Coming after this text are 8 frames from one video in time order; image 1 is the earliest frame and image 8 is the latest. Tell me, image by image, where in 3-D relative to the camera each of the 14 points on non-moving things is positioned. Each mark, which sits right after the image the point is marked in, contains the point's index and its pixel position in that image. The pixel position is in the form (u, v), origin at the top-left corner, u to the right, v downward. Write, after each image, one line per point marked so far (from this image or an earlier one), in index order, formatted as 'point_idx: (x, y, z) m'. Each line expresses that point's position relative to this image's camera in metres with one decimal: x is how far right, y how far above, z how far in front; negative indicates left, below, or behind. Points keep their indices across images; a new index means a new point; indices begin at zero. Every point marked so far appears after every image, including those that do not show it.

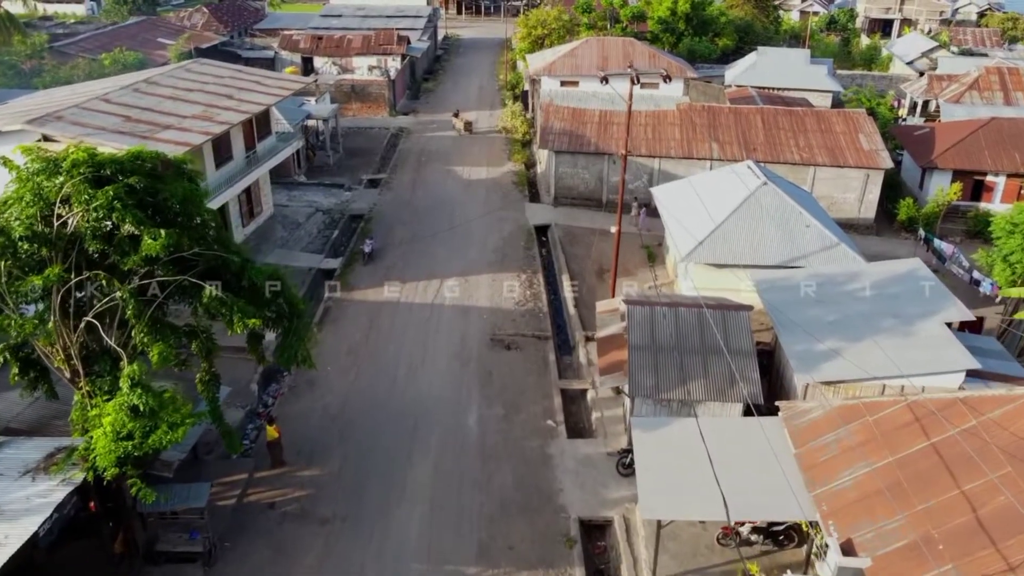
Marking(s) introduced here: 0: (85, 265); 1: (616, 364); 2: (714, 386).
0: (-5.4, +0.3, +12.3) m
1: (+1.9, -1.4, +17.7) m
2: (+3.5, -1.7, +16.7) m
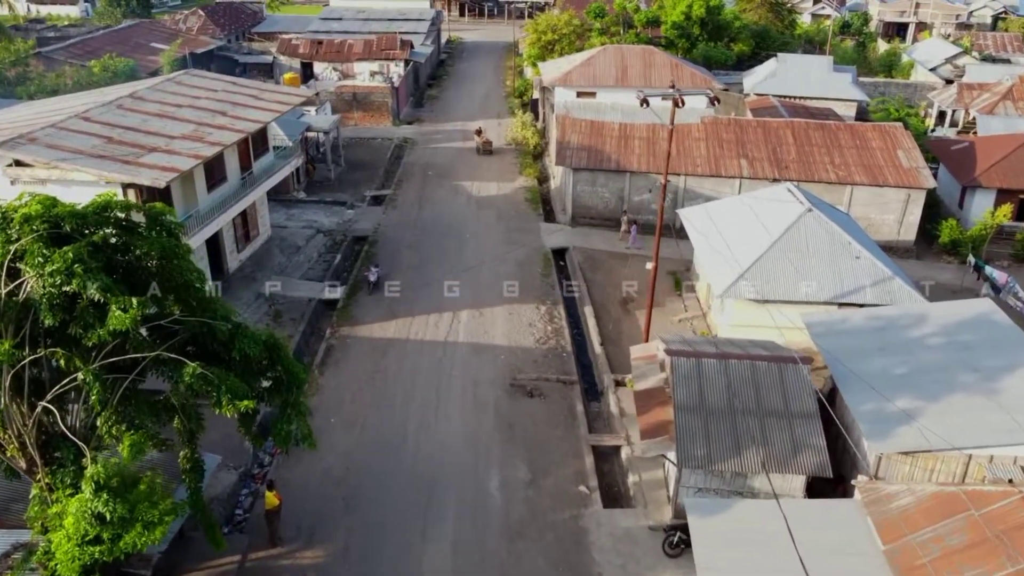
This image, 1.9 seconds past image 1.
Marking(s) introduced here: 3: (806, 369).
0: (-4.9, -0.5, +10.2) m
1: (+2.3, -2.2, +15.6) m
2: (+4.0, -2.5, +14.6) m
3: (+4.8, -1.3, +16.0) m
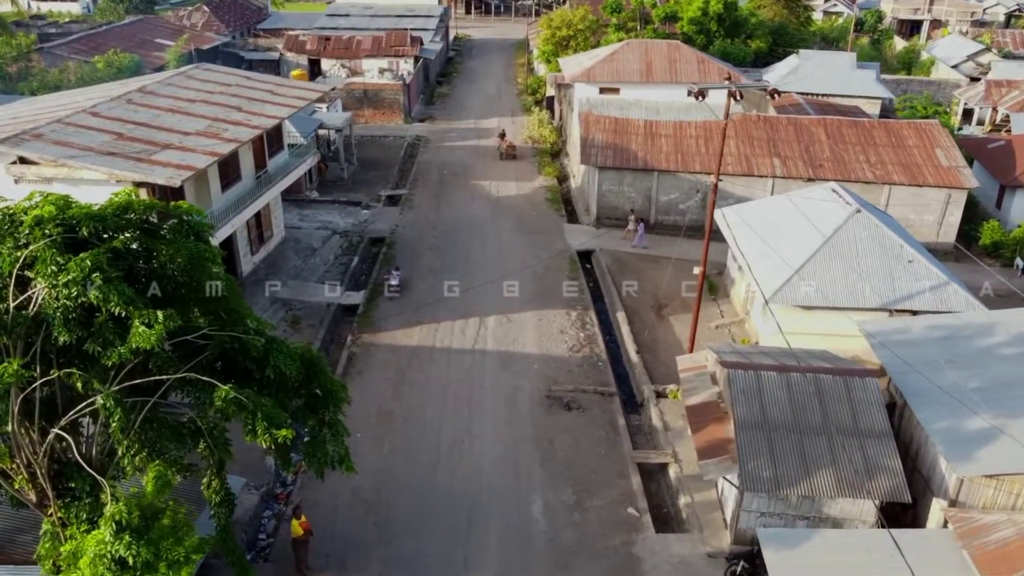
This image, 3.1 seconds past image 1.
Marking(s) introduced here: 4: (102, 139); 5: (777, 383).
0: (-4.2, -0.6, +9.0) m
1: (+3.0, -2.3, +14.4) m
2: (+4.6, -2.6, +13.4) m
3: (+5.5, -1.4, +14.8) m
4: (-7.8, +2.8, +18.4) m
5: (+4.0, -1.5, +14.8) m
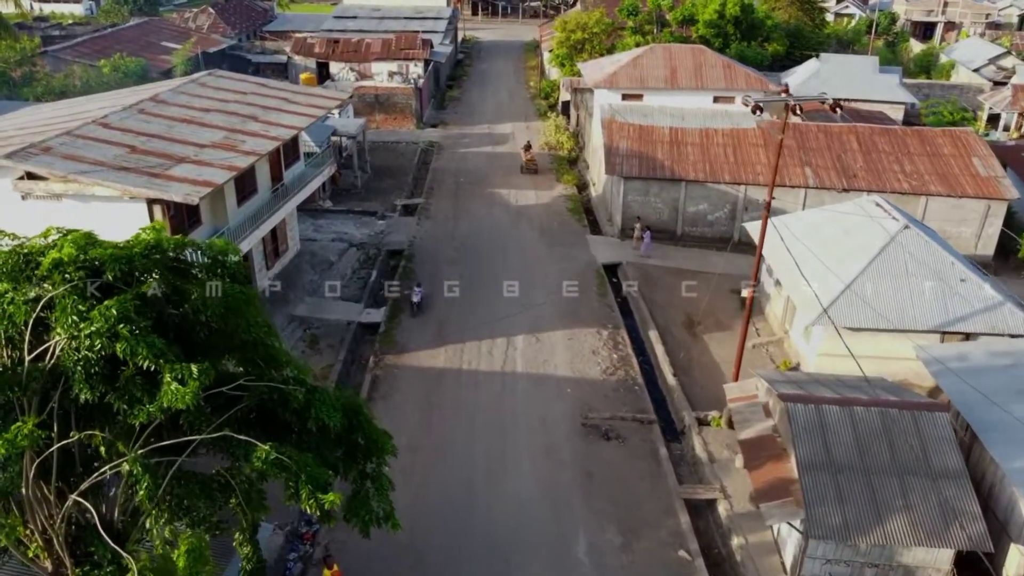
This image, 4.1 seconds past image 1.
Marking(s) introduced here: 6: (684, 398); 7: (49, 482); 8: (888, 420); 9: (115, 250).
0: (-3.6, -1.0, +8.0) m
1: (+3.7, -2.7, +13.4) m
2: (+5.3, -3.0, +12.4) m
3: (+6.2, -1.8, +13.8) m
4: (-7.1, +2.4, +17.4) m
5: (+4.7, -1.9, +13.8) m
6: (+3.4, -2.2, +18.9) m
7: (-4.0, -1.7, +8.3) m
8: (+5.4, -1.9, +13.8) m
9: (-3.3, +0.3, +8.0) m
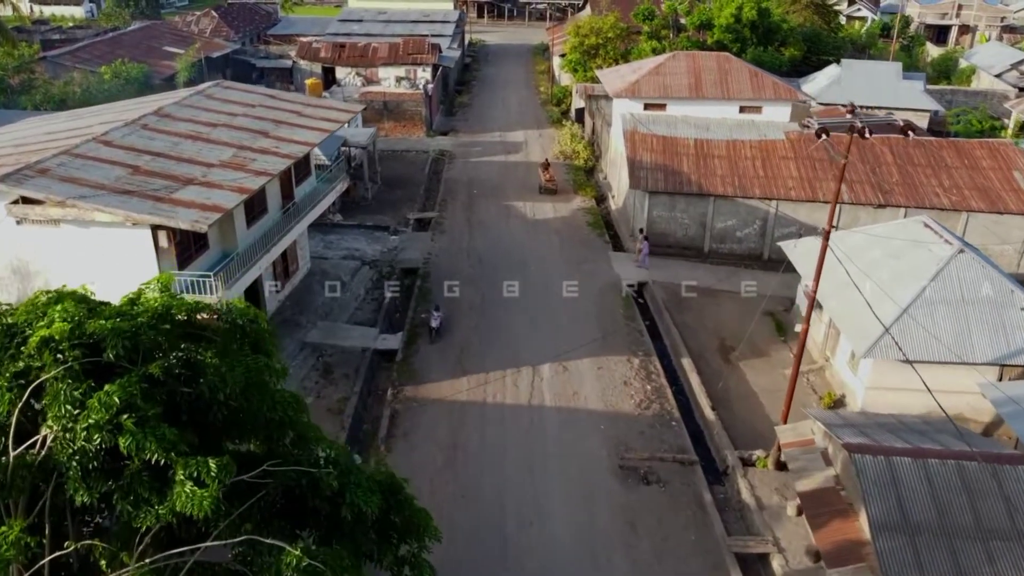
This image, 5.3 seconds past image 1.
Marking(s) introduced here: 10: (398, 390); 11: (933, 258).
0: (-3.1, -1.6, +6.8) m
1: (+4.2, -3.3, +12.2) m
2: (+5.8, -3.6, +11.2) m
3: (+6.7, -2.4, +12.6) m
4: (-6.6, +1.9, +16.2) m
5: (+5.2, -2.4, +12.6) m
6: (+3.9, -2.7, +17.7) m
7: (-3.4, -2.2, +7.0) m
8: (+5.9, -2.4, +12.6) m
9: (-2.8, -0.2, +6.8) m
10: (-2.3, -2.0, +19.0) m
11: (+8.2, +0.6, +18.9) m
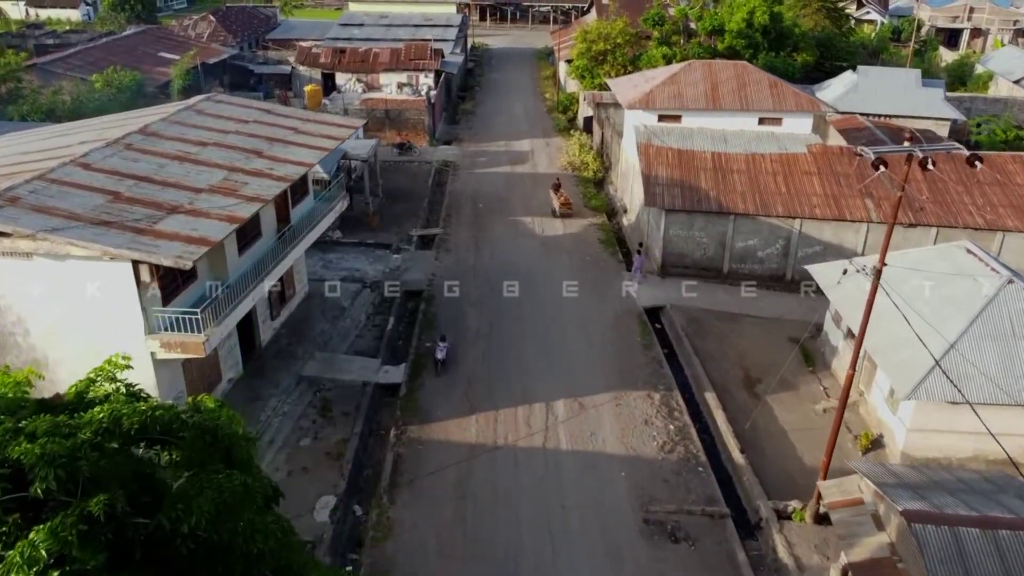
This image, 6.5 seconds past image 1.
0: (-2.9, -2.1, +5.4) m
1: (+4.4, -3.9, +10.8) m
2: (+6.0, -4.1, +9.8) m
3: (+6.9, -3.0, +11.2) m
4: (-6.4, +1.3, +14.8) m
5: (+5.4, -3.0, +11.2) m
6: (+4.1, -3.3, +16.3) m
7: (-3.2, -2.8, +5.6) m
8: (+6.1, -3.0, +11.2) m
9: (-2.5, -0.8, +5.4) m
10: (-2.0, -2.6, +17.7) m
11: (+8.4, 0.0, +17.5) m
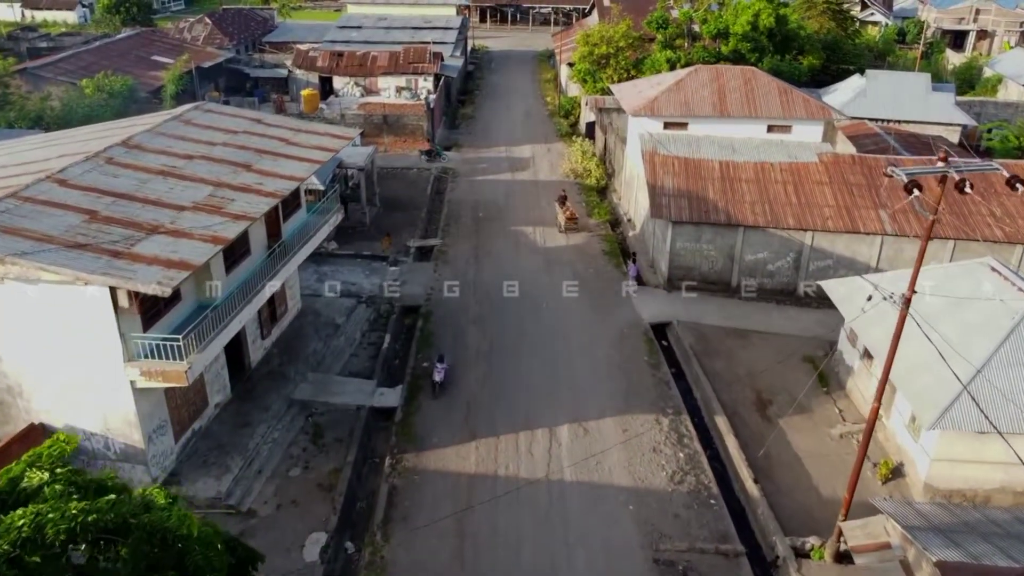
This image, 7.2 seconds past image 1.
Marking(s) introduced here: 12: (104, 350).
0: (-2.8, -2.5, +4.5) m
1: (+4.4, -4.2, +9.9) m
2: (+6.0, -4.5, +8.9) m
3: (+6.9, -3.3, +10.3) m
4: (-6.4, +0.9, +13.9) m
5: (+5.4, -3.3, +10.3) m
6: (+4.1, -3.6, +15.4) m
7: (-3.2, -3.1, +4.8) m
8: (+6.1, -3.3, +10.3) m
9: (-2.5, -1.1, +4.5) m
10: (-2.0, -3.0, +16.8) m
11: (+8.5, -0.4, +16.6) m
12: (-6.0, -0.9, +14.2) m
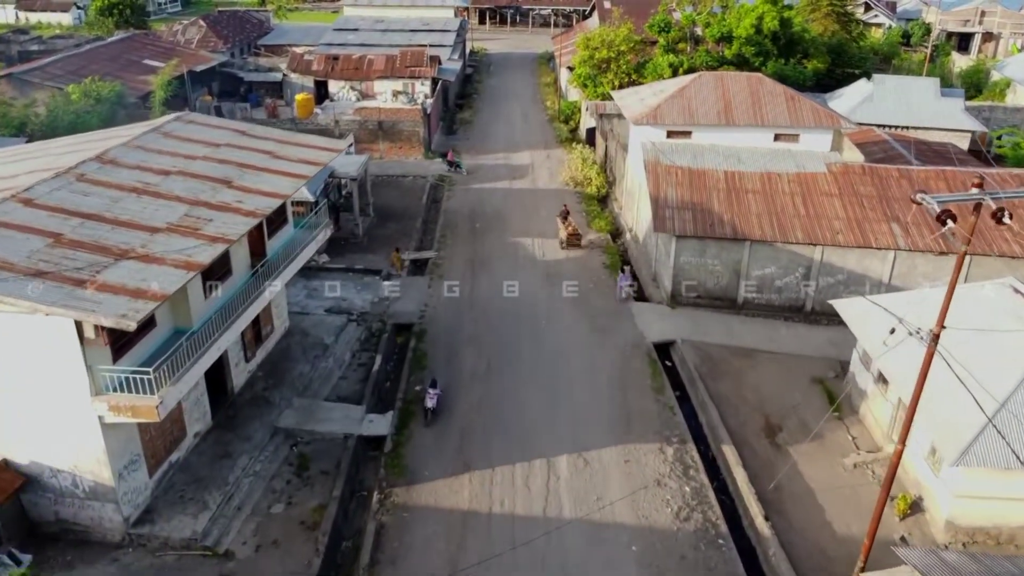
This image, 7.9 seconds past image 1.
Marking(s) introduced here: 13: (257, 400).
0: (-2.9, -2.9, +3.5) m
1: (+4.4, -4.6, +9.0) m
2: (+6.0, -4.9, +7.9) m
3: (+6.9, -3.7, +9.3) m
4: (-6.4, +0.6, +12.9) m
5: (+5.4, -3.7, +9.3) m
6: (+4.1, -4.0, +14.4) m
7: (-3.3, -3.5, +3.8) m
8: (+6.1, -3.7, +9.3) m
9: (-2.6, -1.5, +3.5) m
10: (-2.1, -3.4, +15.8) m
11: (+8.4, -0.8, +15.6) m
12: (-6.0, -1.3, +13.2) m
13: (-4.8, -2.1, +18.3) m
